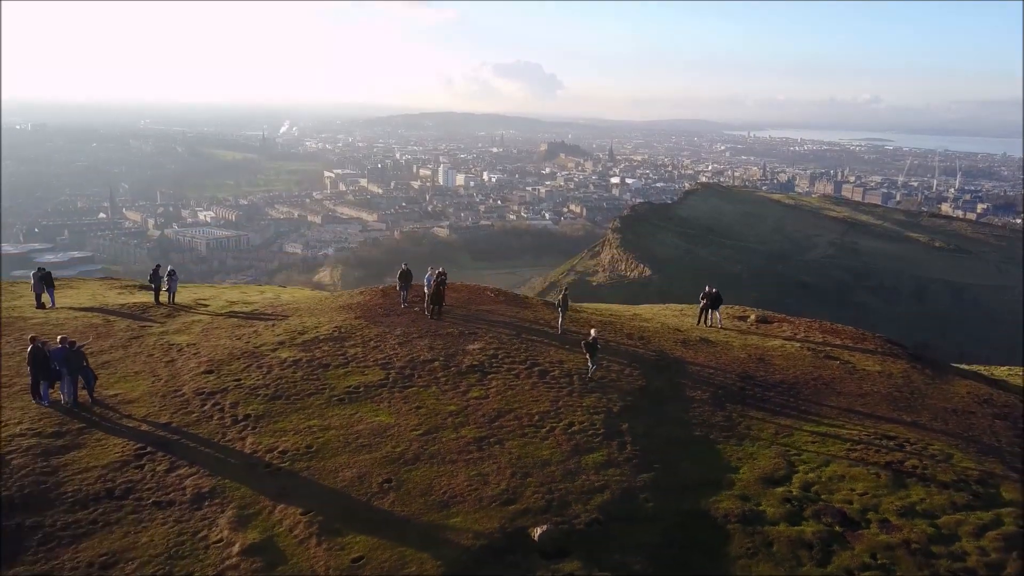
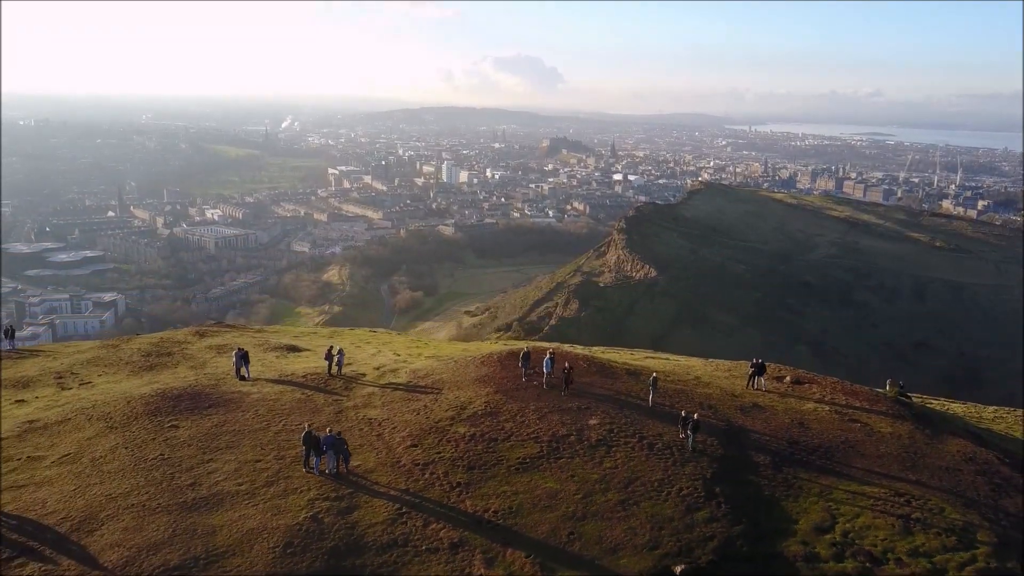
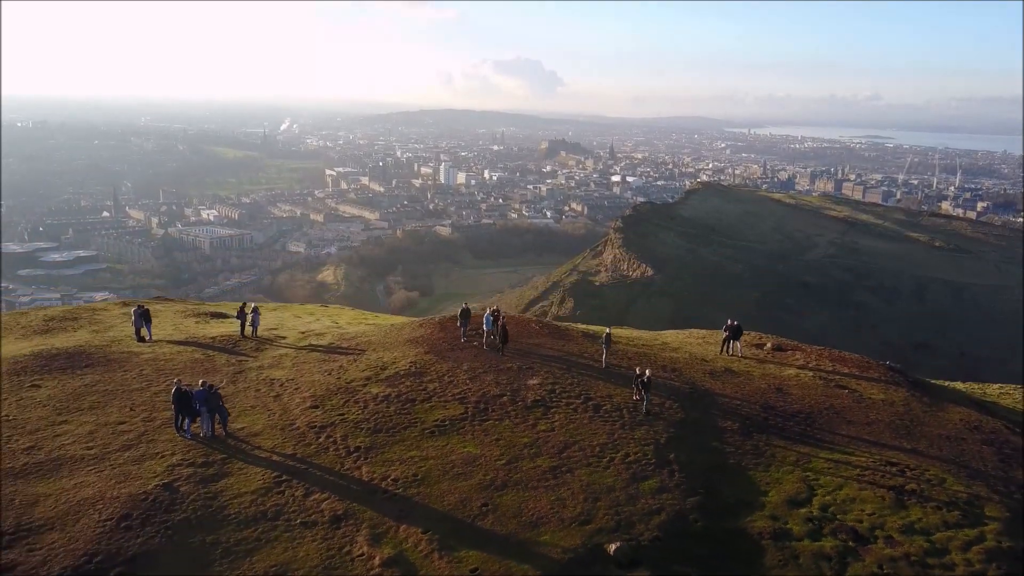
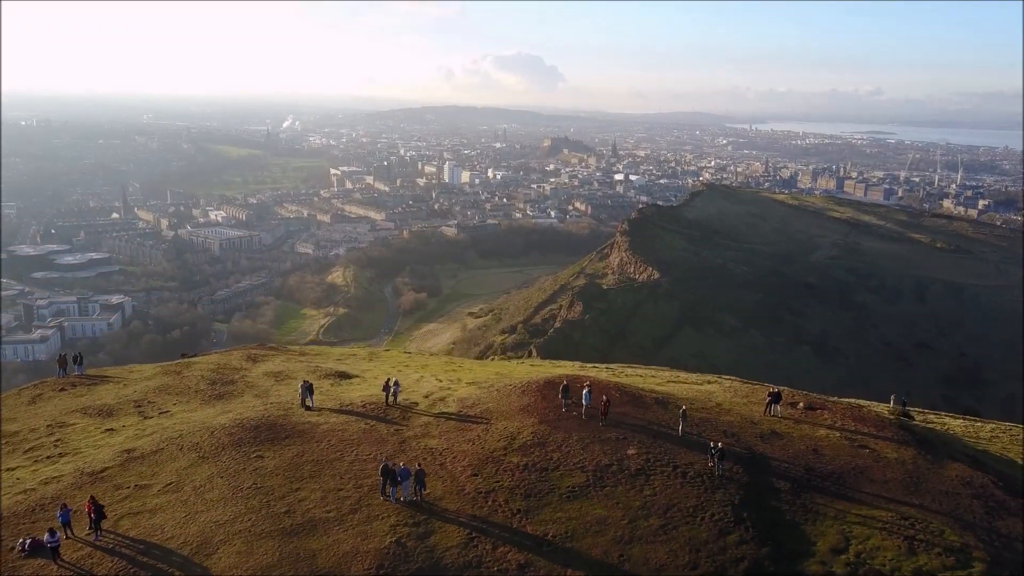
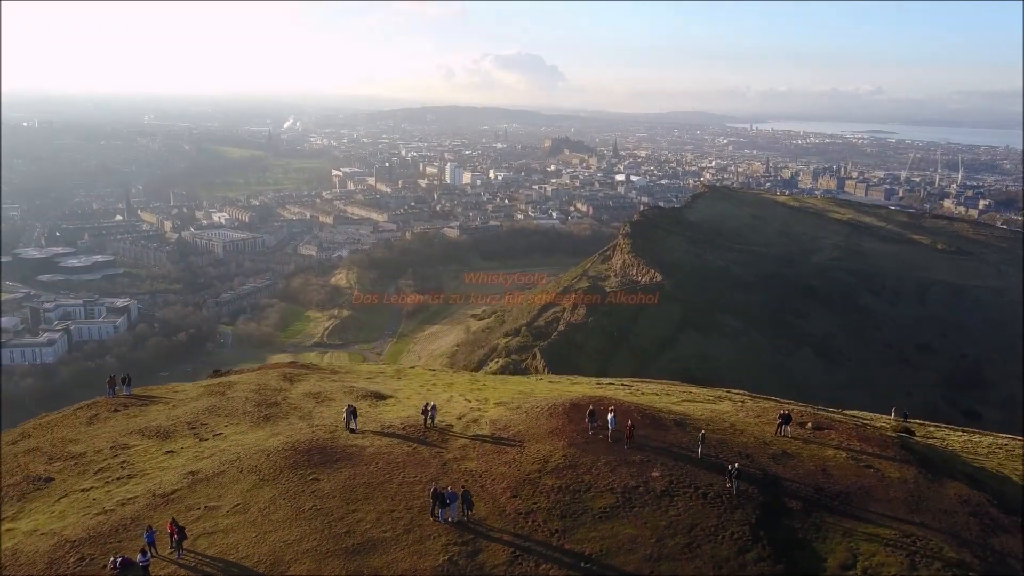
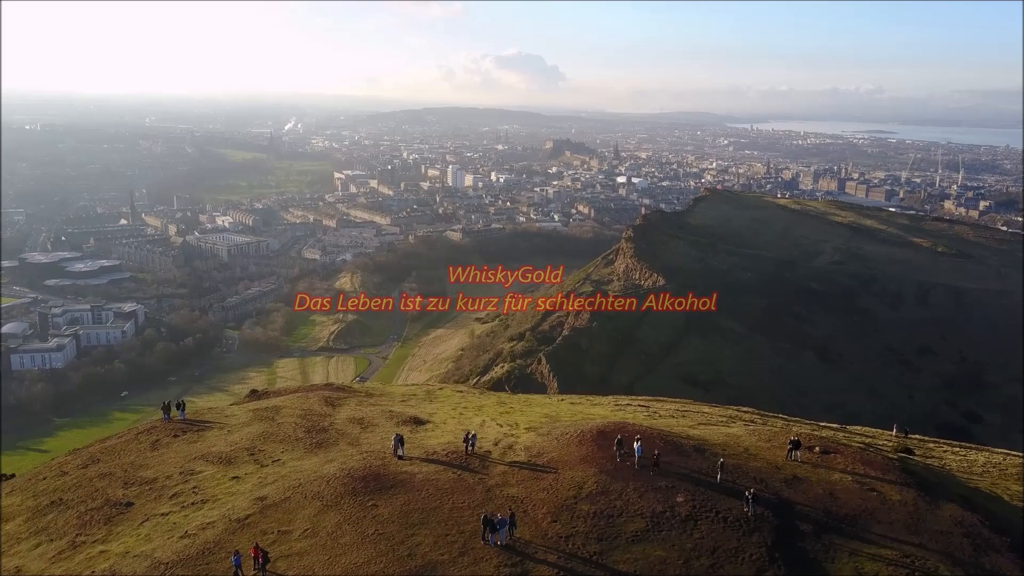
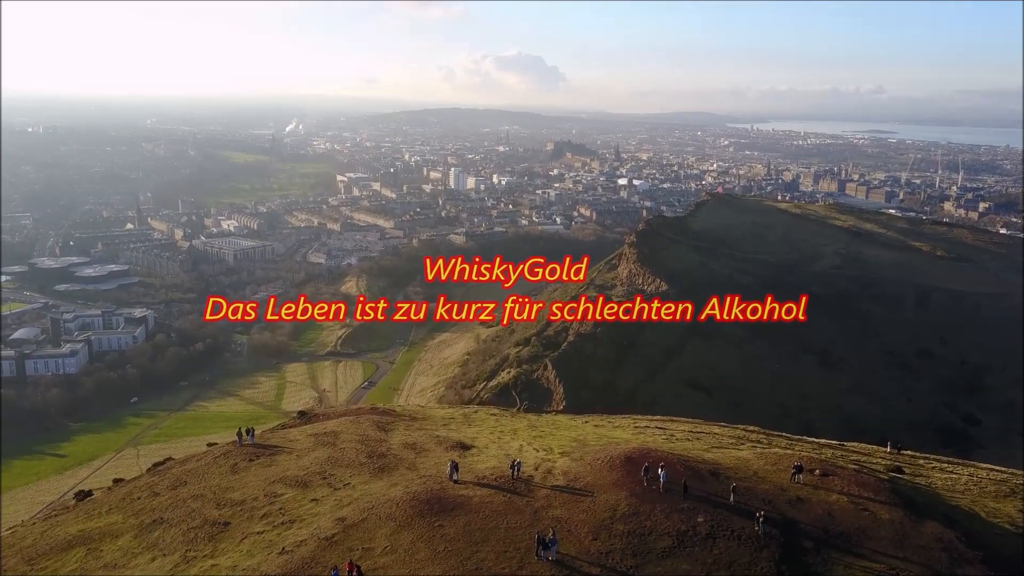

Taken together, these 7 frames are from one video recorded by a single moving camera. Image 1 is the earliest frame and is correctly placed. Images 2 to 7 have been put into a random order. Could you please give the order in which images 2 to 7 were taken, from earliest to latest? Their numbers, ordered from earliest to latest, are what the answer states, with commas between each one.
3, 2, 4, 5, 6, 7
